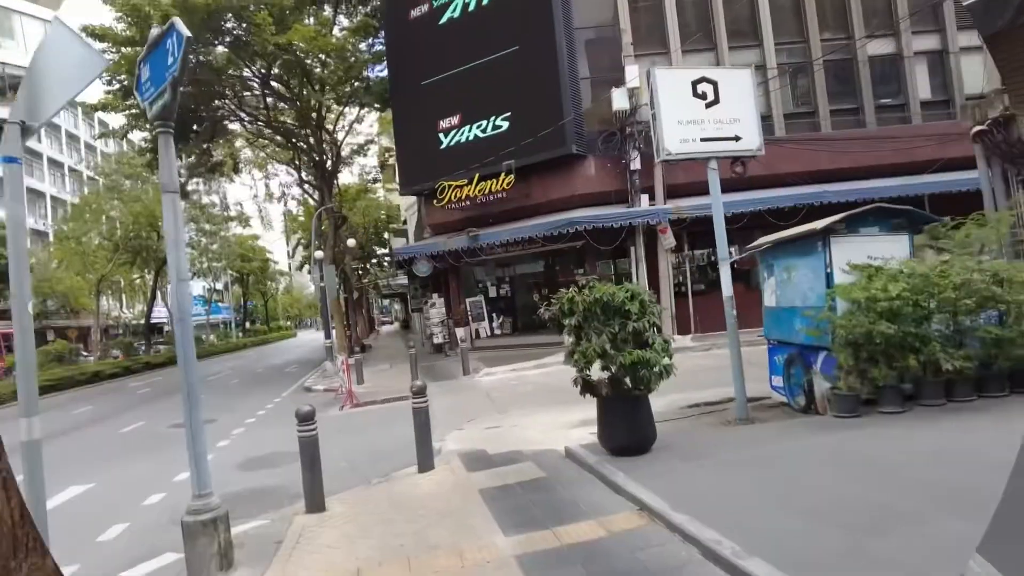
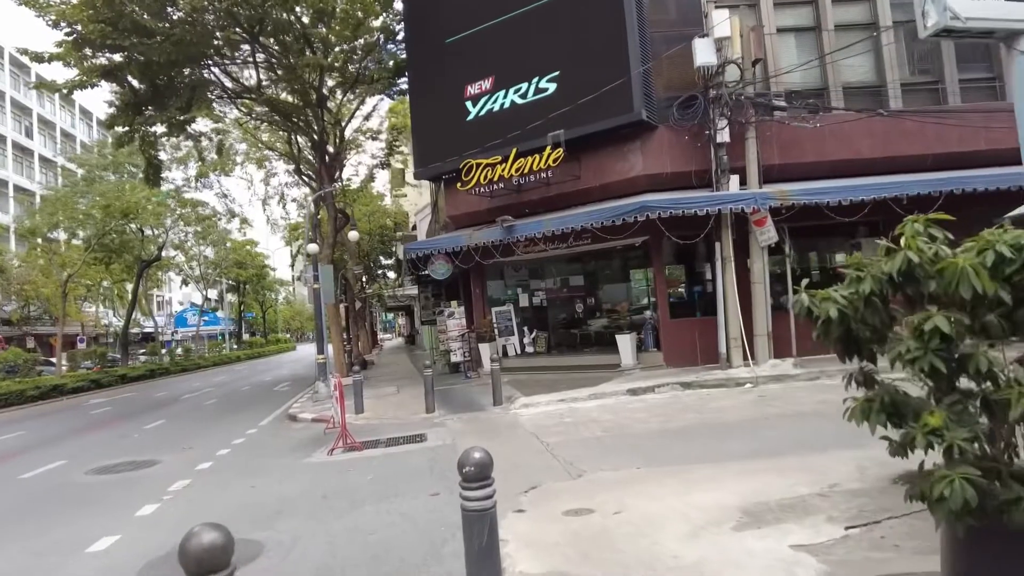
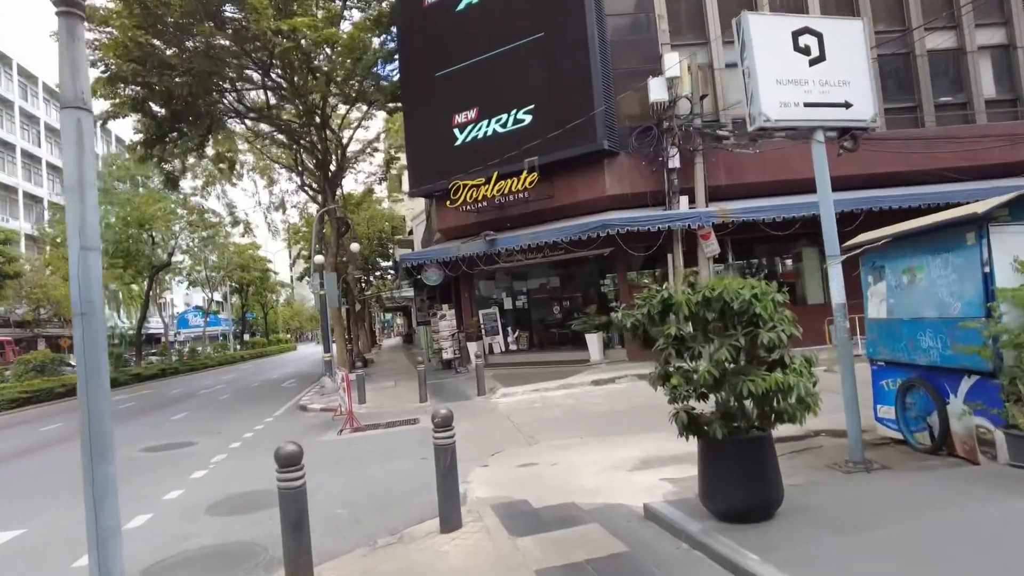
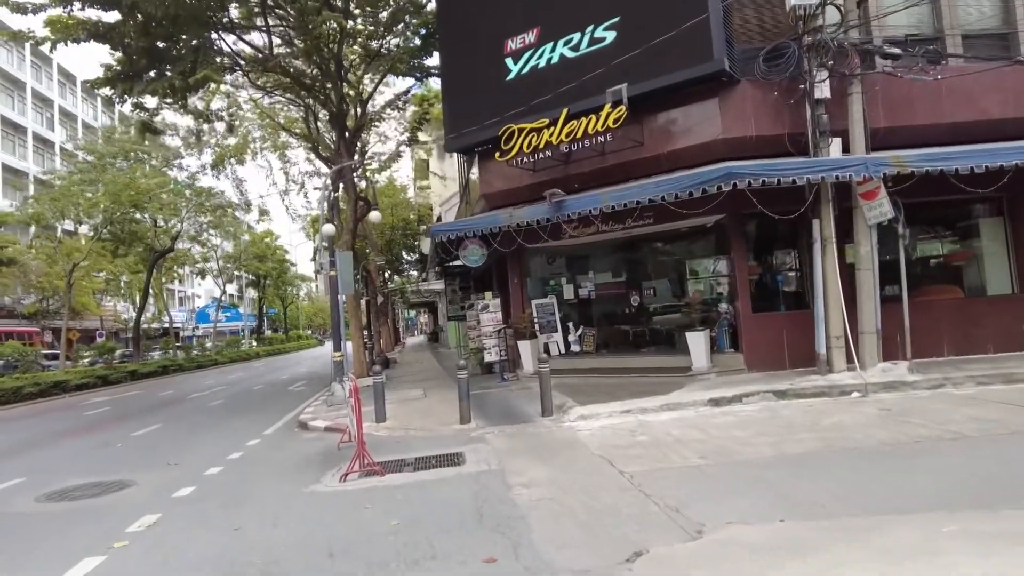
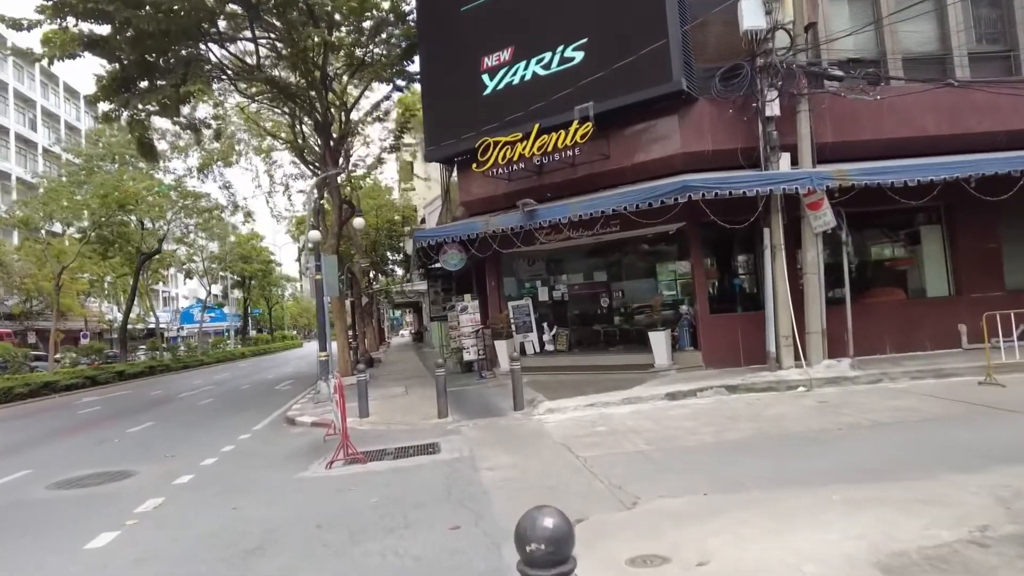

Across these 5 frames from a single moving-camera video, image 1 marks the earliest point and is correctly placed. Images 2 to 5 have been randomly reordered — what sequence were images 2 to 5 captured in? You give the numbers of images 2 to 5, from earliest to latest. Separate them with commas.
3, 2, 5, 4
